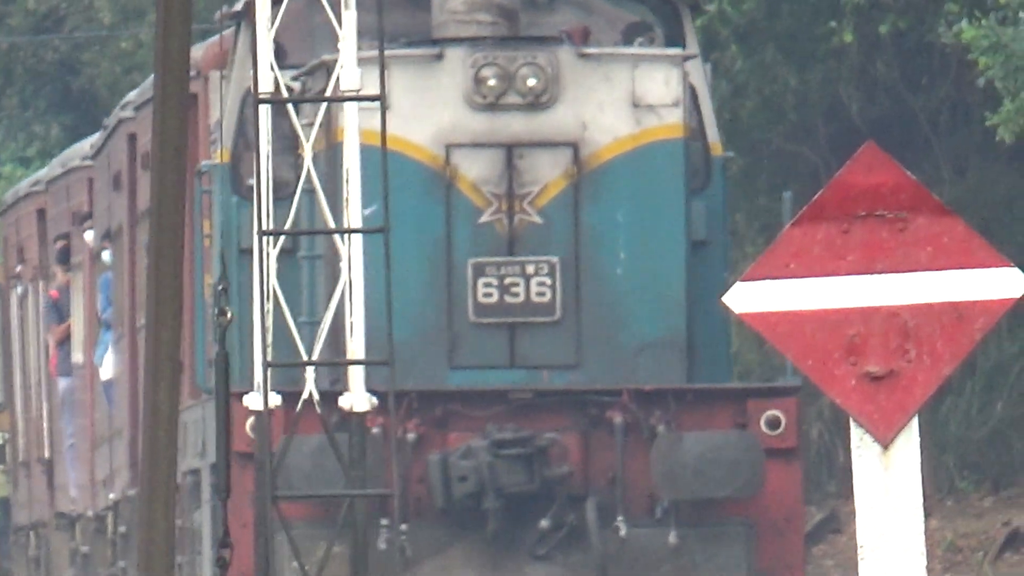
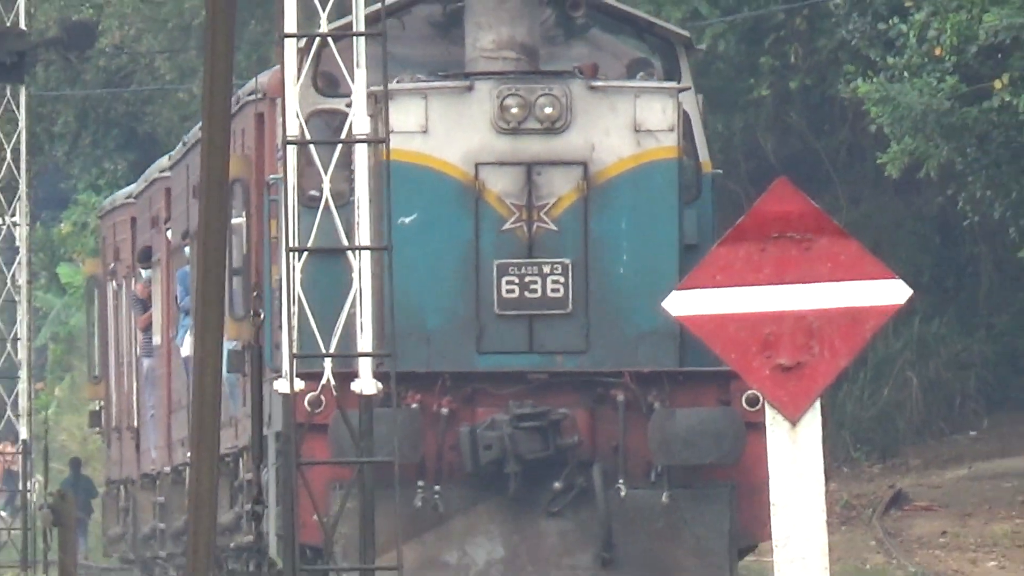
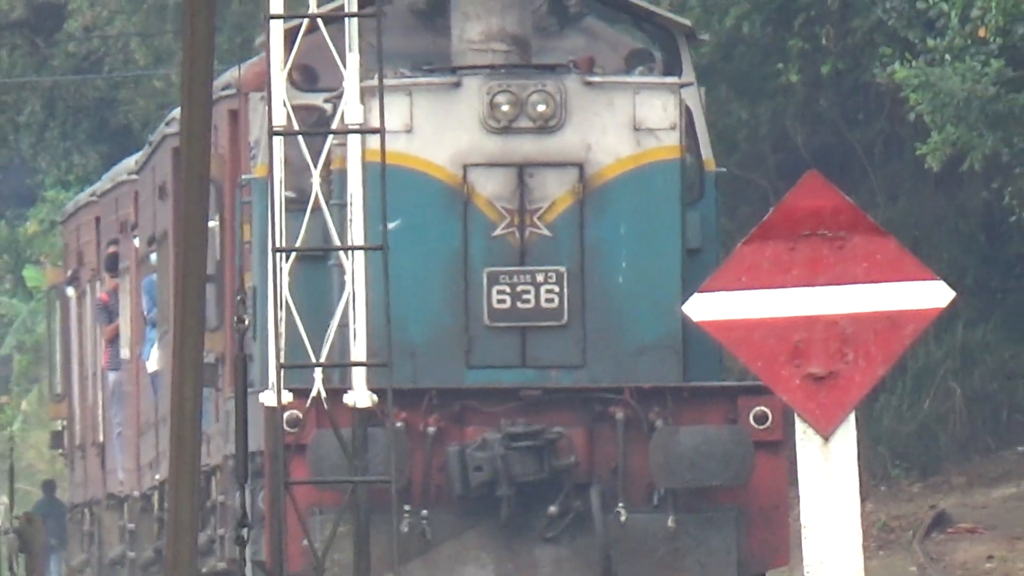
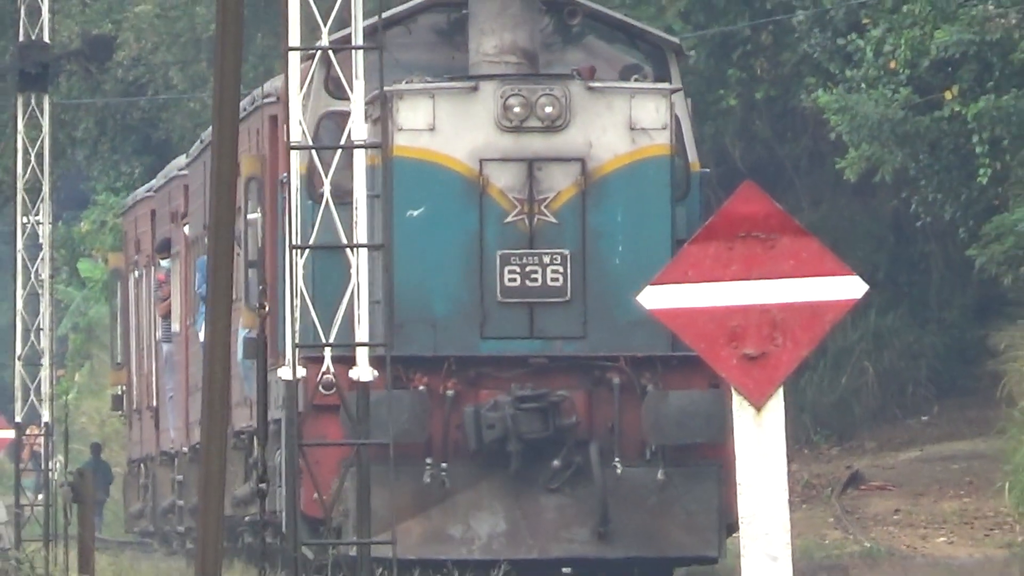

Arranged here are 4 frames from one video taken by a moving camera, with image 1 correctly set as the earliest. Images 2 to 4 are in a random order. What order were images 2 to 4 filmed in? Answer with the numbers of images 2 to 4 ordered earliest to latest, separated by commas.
3, 2, 4
